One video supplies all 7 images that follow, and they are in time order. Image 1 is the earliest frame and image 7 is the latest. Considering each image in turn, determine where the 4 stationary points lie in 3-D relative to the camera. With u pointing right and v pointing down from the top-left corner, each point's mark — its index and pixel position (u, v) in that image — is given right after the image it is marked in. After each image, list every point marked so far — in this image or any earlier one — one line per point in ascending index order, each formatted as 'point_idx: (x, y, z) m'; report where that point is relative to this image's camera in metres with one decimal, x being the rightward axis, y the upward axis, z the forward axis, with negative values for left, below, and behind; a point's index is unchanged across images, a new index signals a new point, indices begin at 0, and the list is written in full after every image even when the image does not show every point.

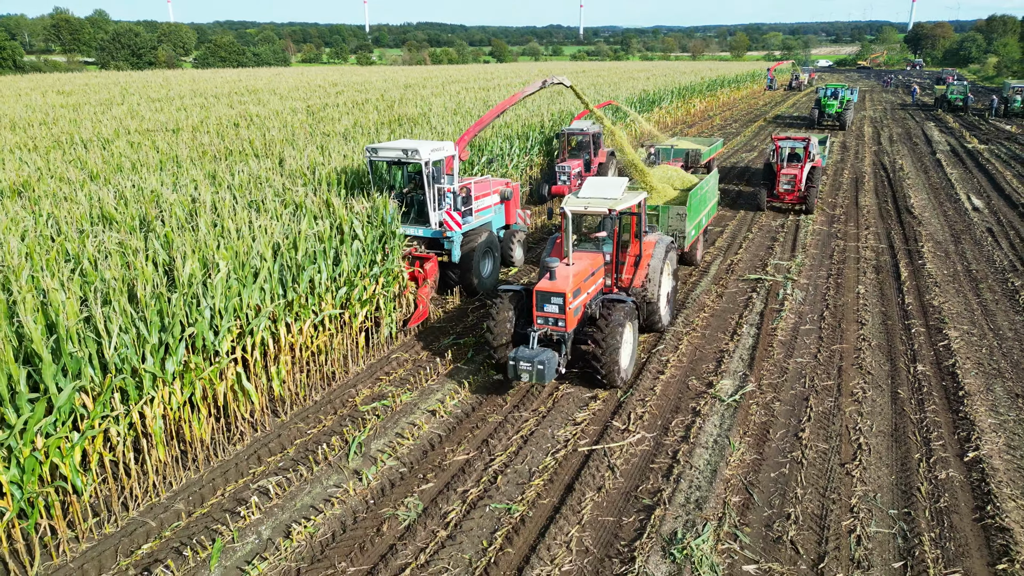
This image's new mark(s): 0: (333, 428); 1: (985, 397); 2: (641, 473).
0: (-1.6, -1.2, +6.7) m
1: (+4.5, -1.0, +7.2) m
2: (+1.0, -1.5, +6.0) m
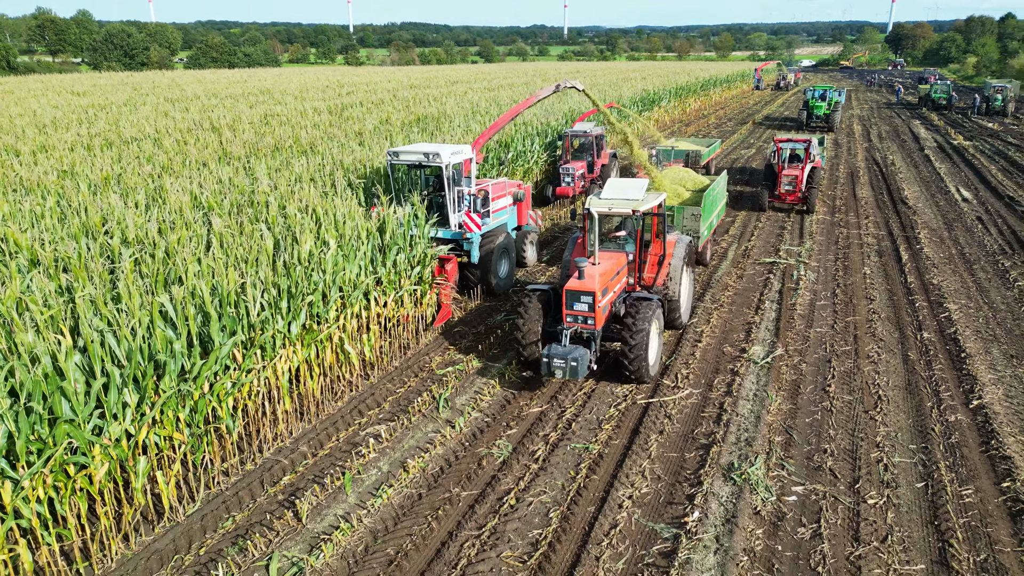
0: (-0.9, -1.0, +7.6) m
1: (+5.1, -0.7, +8.2) m
2: (+1.7, -1.2, +7.0) m
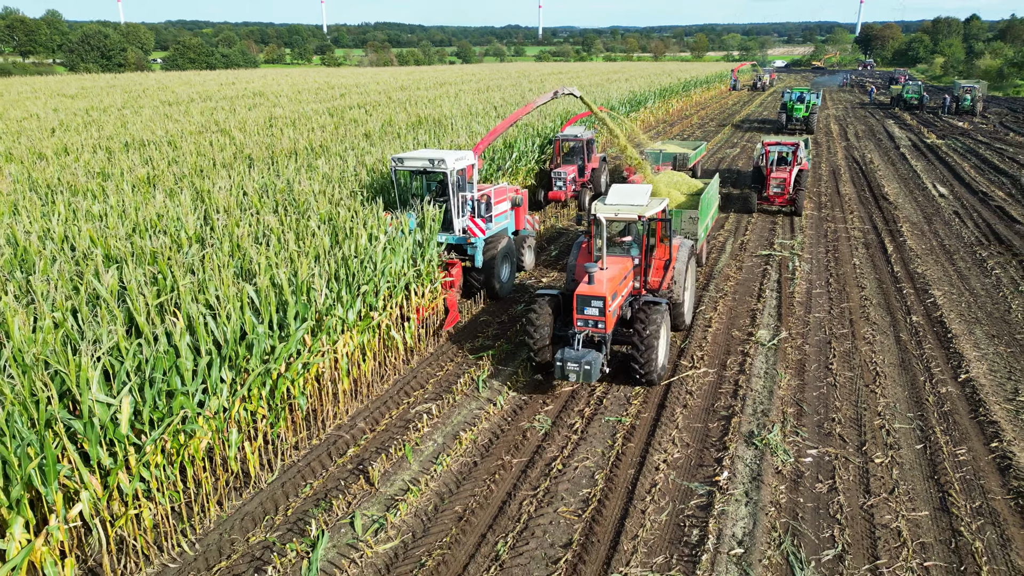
0: (-0.6, -0.9, +8.3) m
1: (+5.4, -0.6, +9.0) m
2: (+2.0, -1.1, +7.6) m
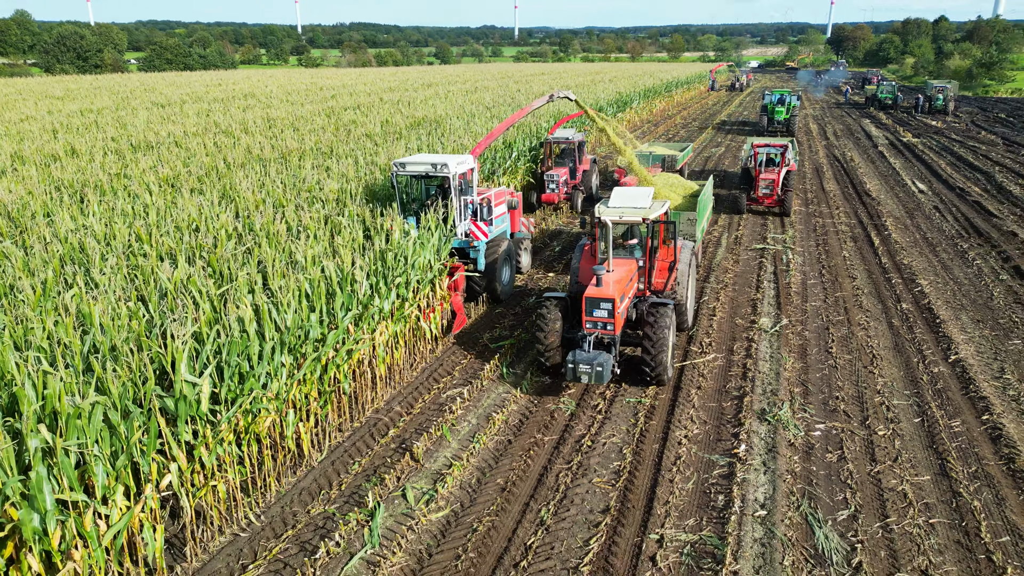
0: (-0.4, -0.8, +8.7) m
1: (+5.6, -0.4, +9.6) m
2: (+2.3, -1.0, +8.2) m
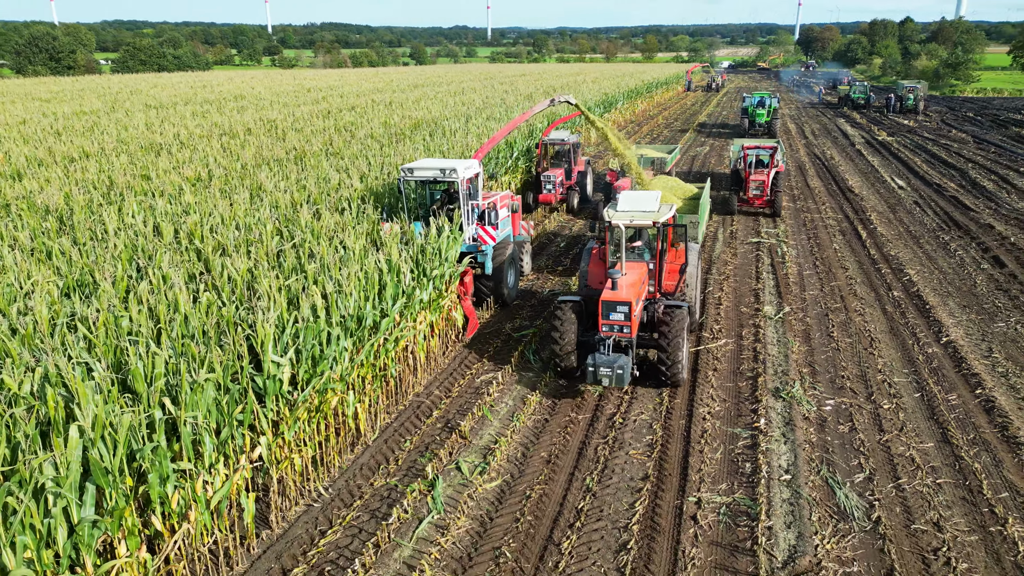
0: (-0.1, -0.7, +9.2) m
1: (+5.9, -0.3, +10.3) m
2: (+2.6, -0.8, +8.8) m
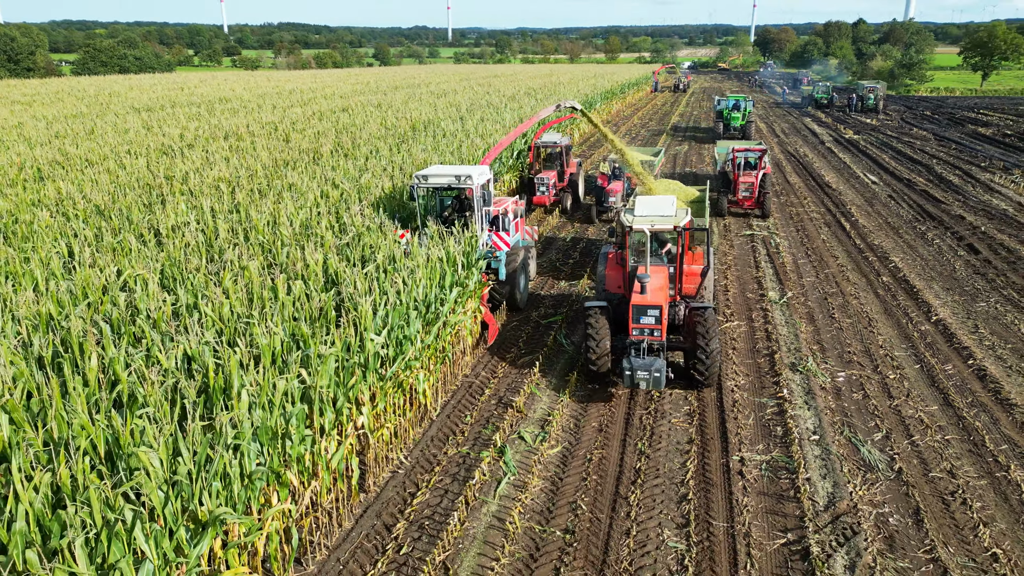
0: (+0.3, -0.6, +9.9) m
1: (+6.2, 0.0, +11.2) m
2: (+3.0, -0.6, +9.5) m
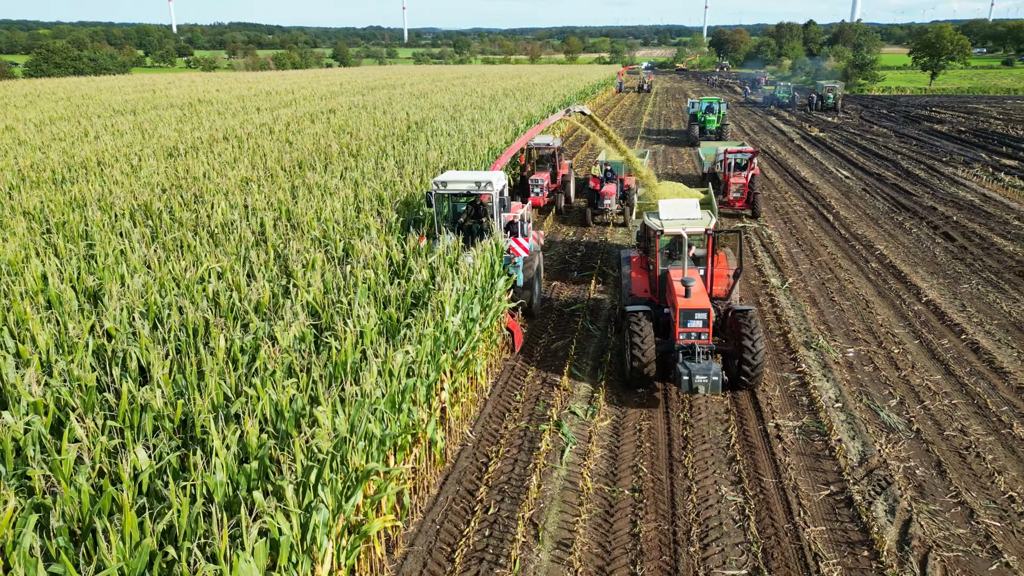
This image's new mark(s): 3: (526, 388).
0: (+0.7, -0.4, +10.4) m
1: (+6.5, +0.2, +12.1) m
2: (+3.4, -0.5, +10.3) m
3: (+0.2, -1.1, +8.3) m
